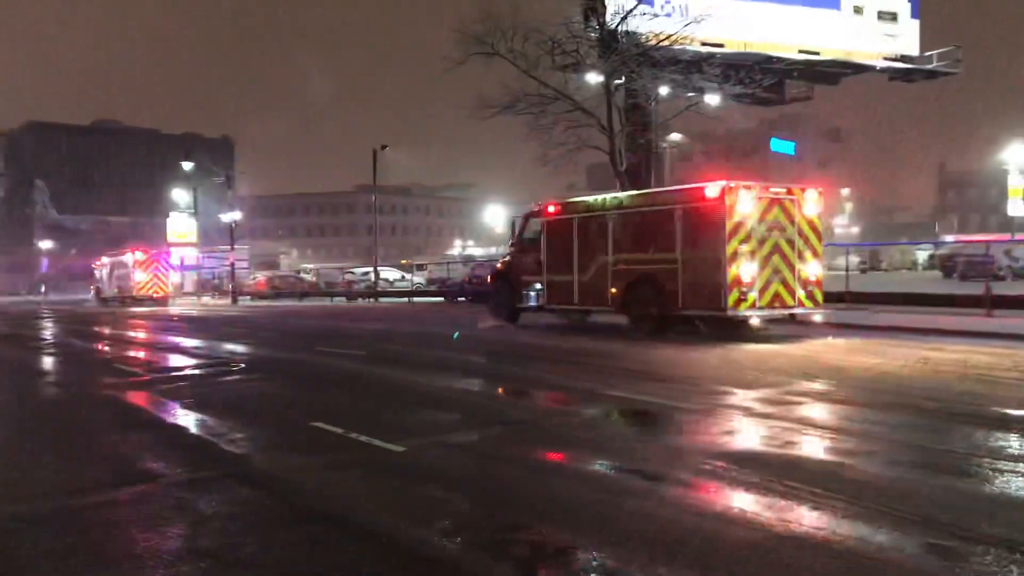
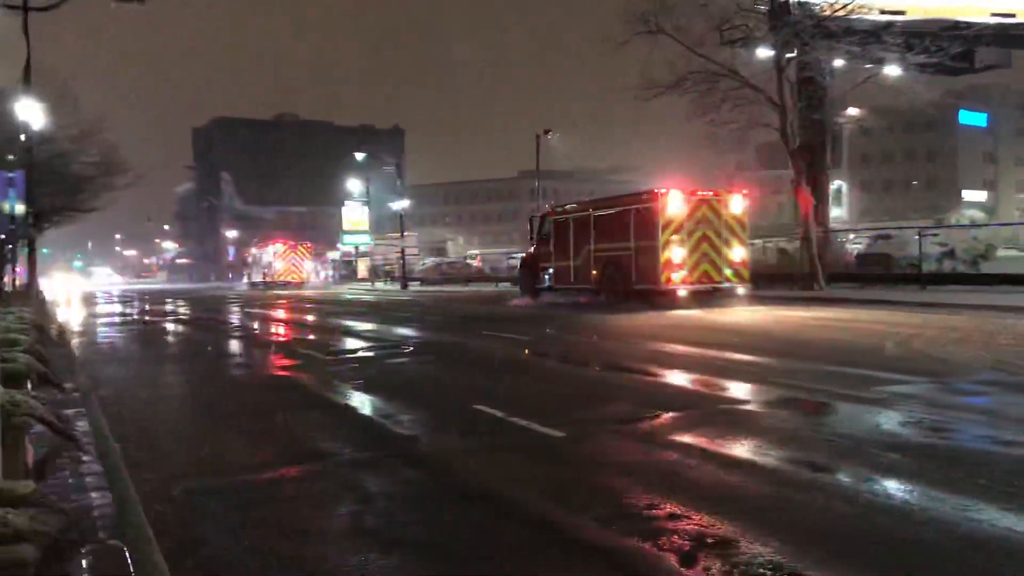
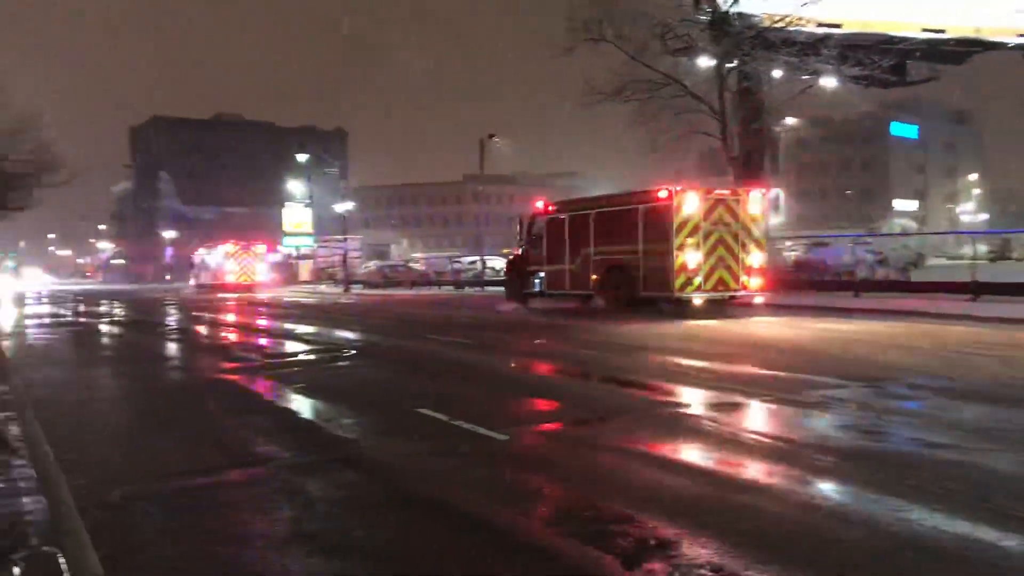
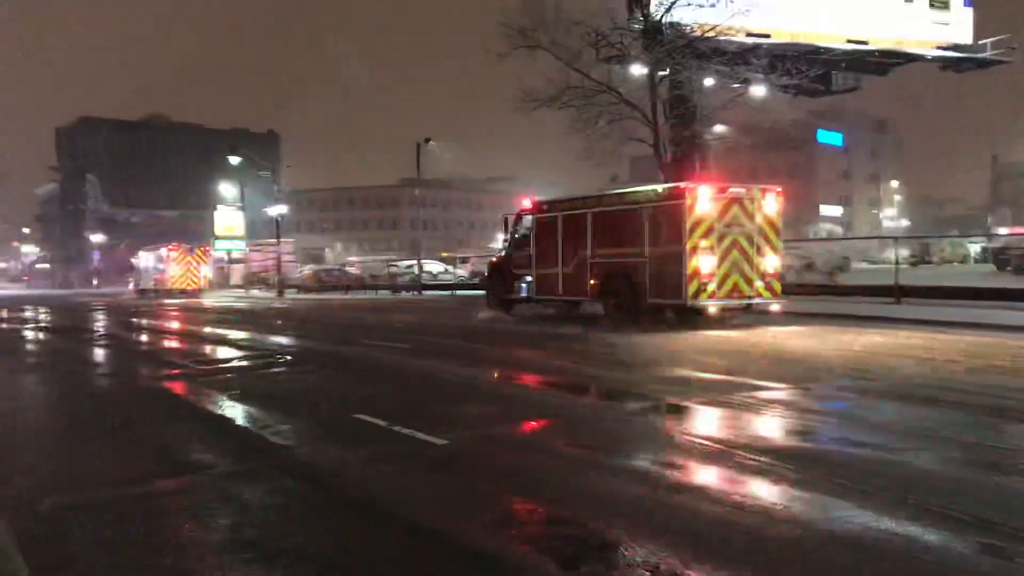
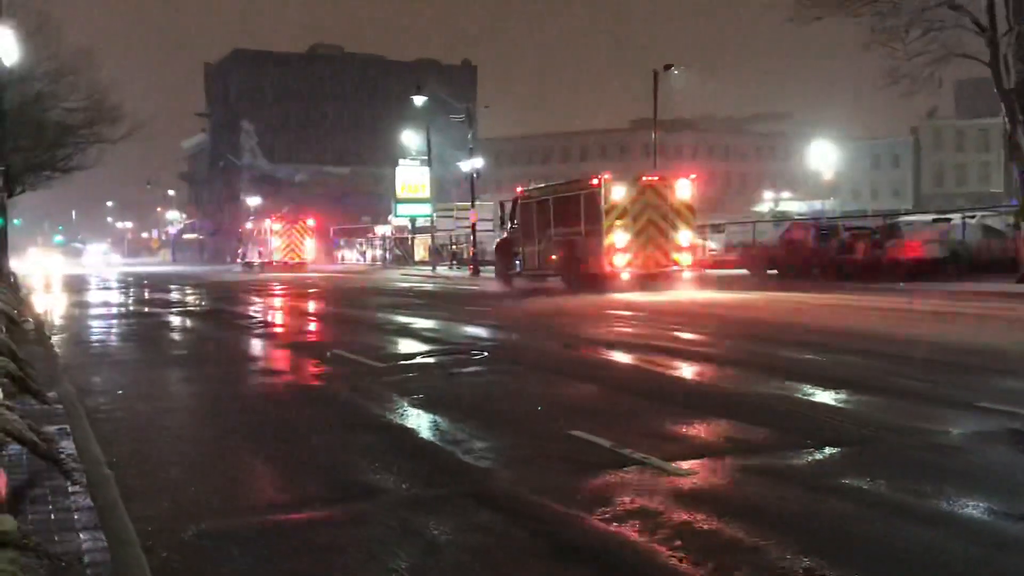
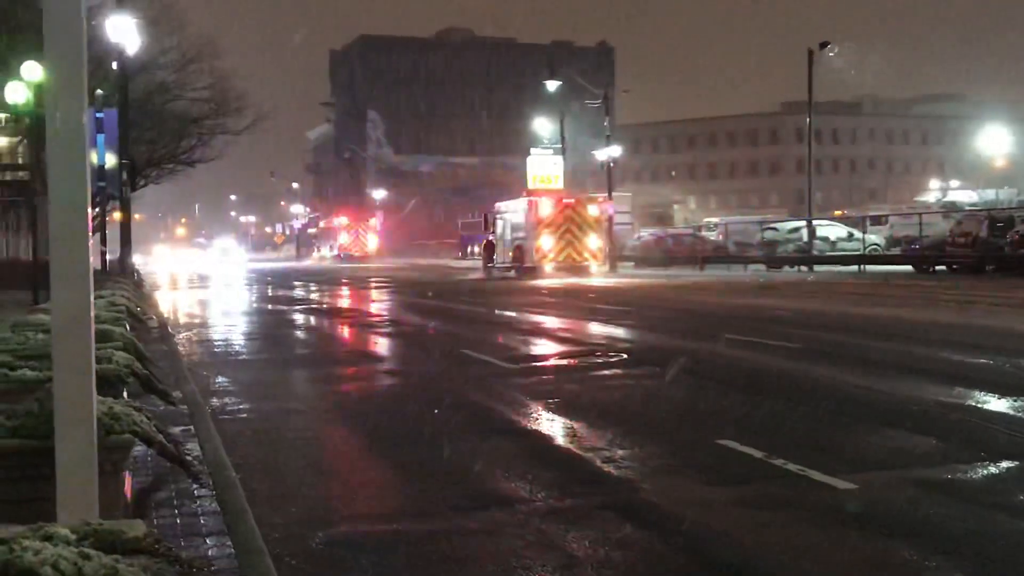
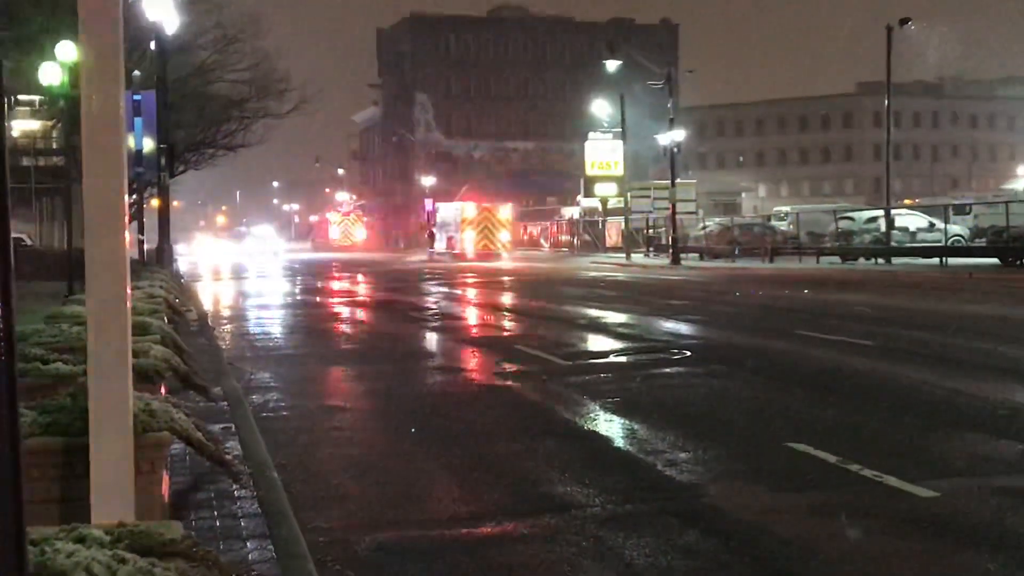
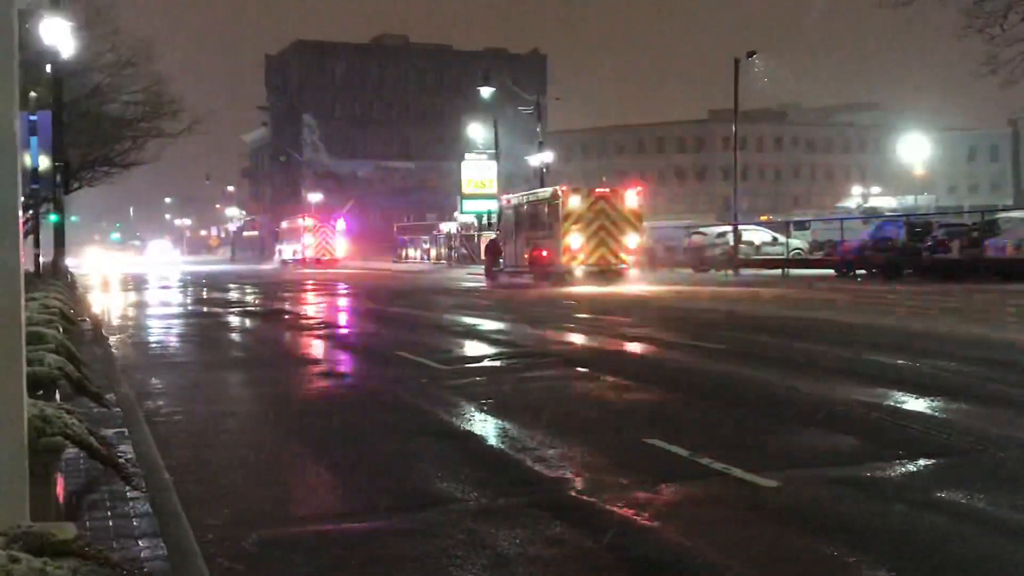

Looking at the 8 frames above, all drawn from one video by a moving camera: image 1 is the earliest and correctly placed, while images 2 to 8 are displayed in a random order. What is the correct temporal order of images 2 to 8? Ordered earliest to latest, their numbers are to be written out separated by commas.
4, 3, 2, 5, 8, 6, 7
